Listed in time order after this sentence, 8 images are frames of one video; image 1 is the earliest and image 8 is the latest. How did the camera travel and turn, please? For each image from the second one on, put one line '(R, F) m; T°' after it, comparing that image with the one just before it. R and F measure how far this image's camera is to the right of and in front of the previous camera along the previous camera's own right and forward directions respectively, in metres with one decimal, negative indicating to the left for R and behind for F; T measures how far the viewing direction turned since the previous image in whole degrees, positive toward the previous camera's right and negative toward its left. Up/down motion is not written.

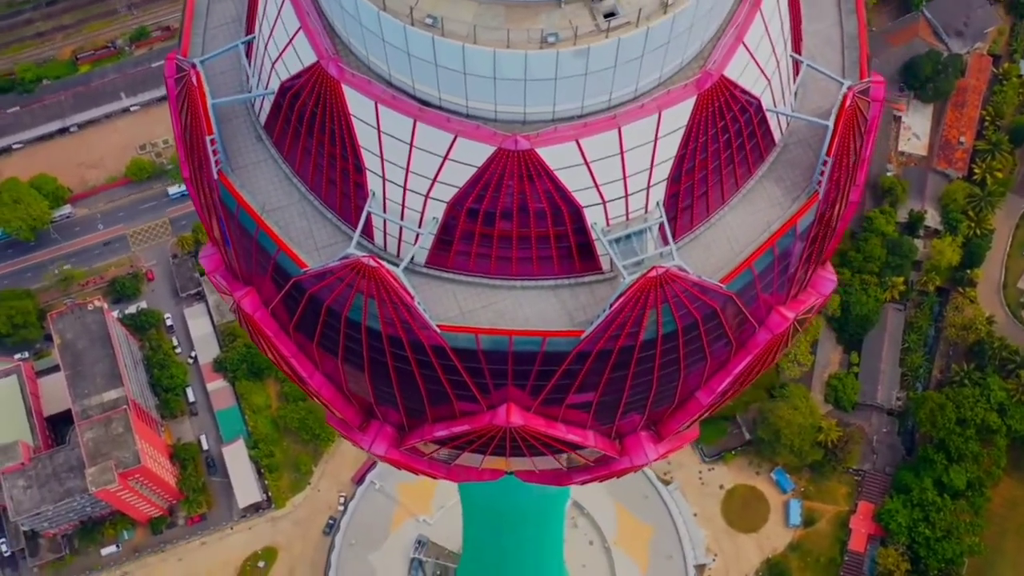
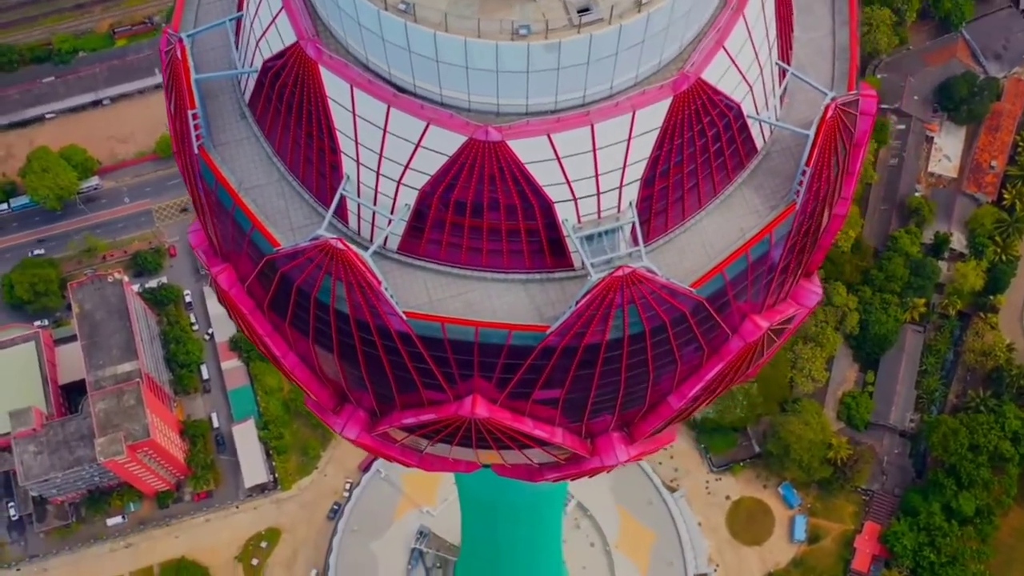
(+1.4, 0.0) m; -1°
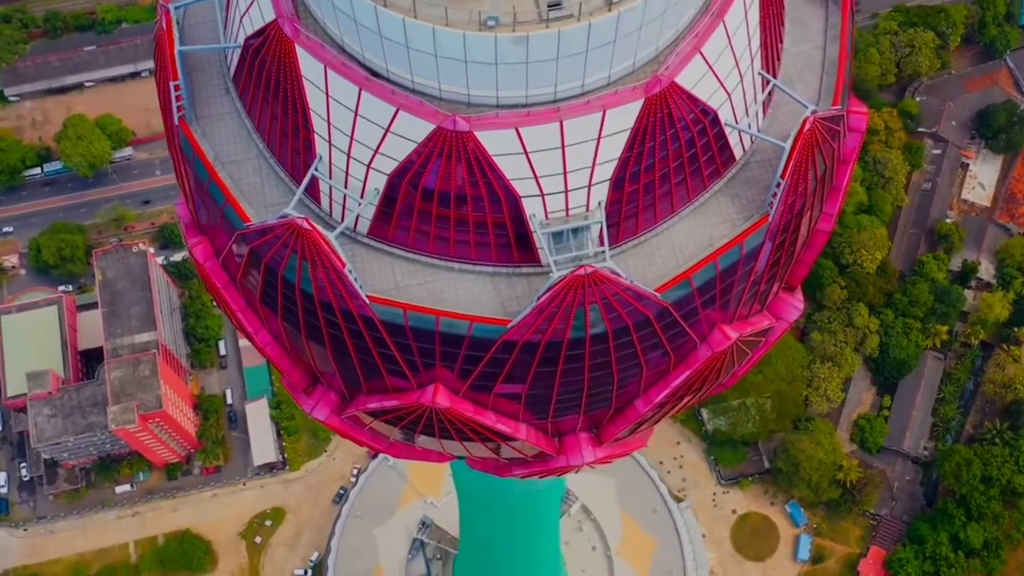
(+1.6, 0.0) m; -1°
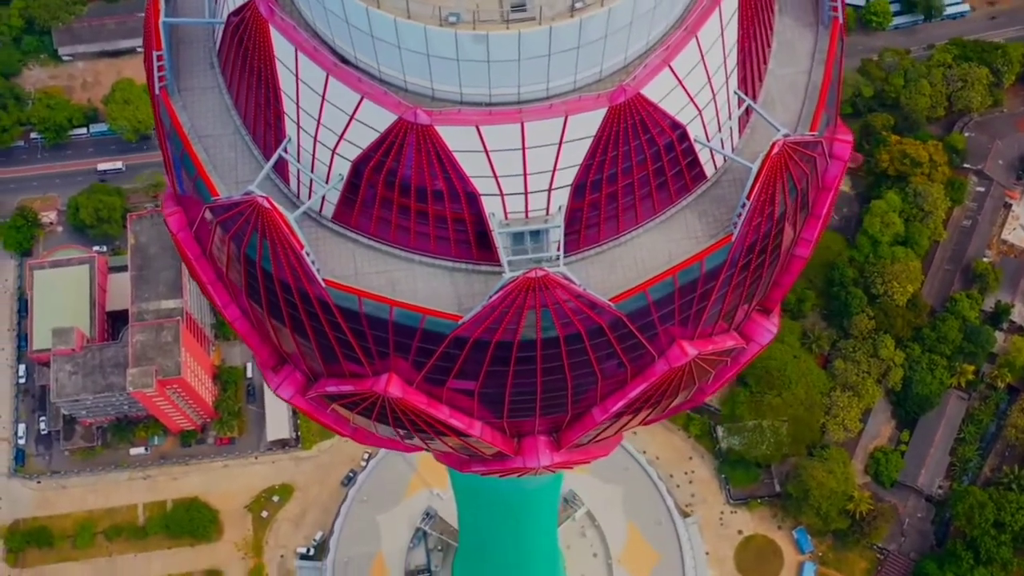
(+2.0, -0.1) m; -1°
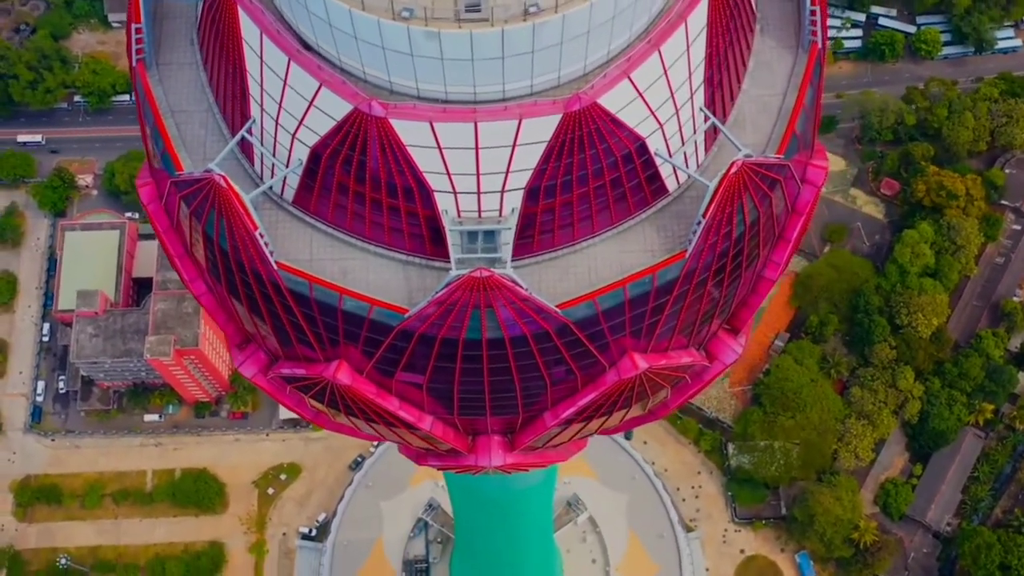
(+2.1, -0.1) m; -1°
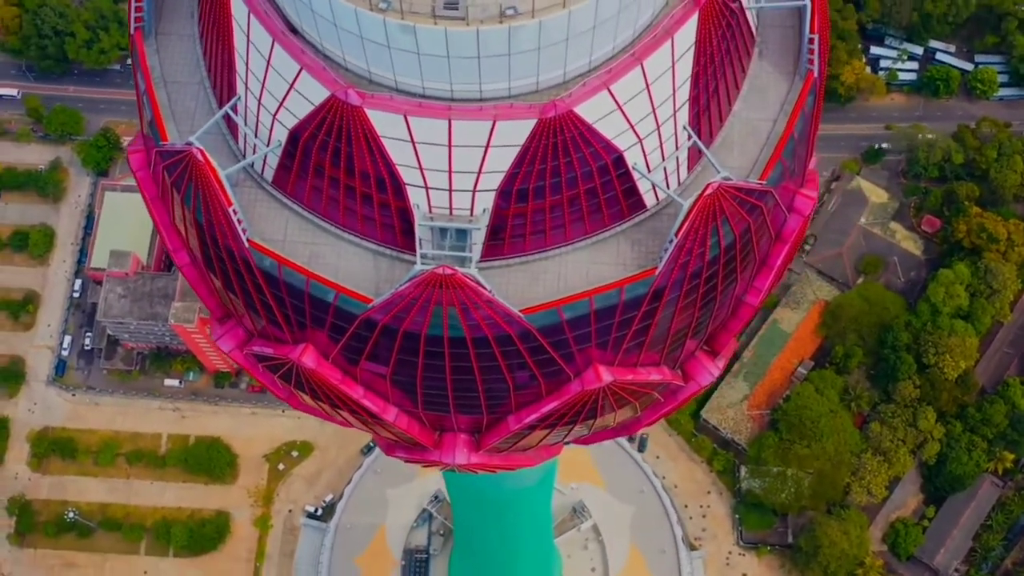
(+1.8, +0.1) m; -2°
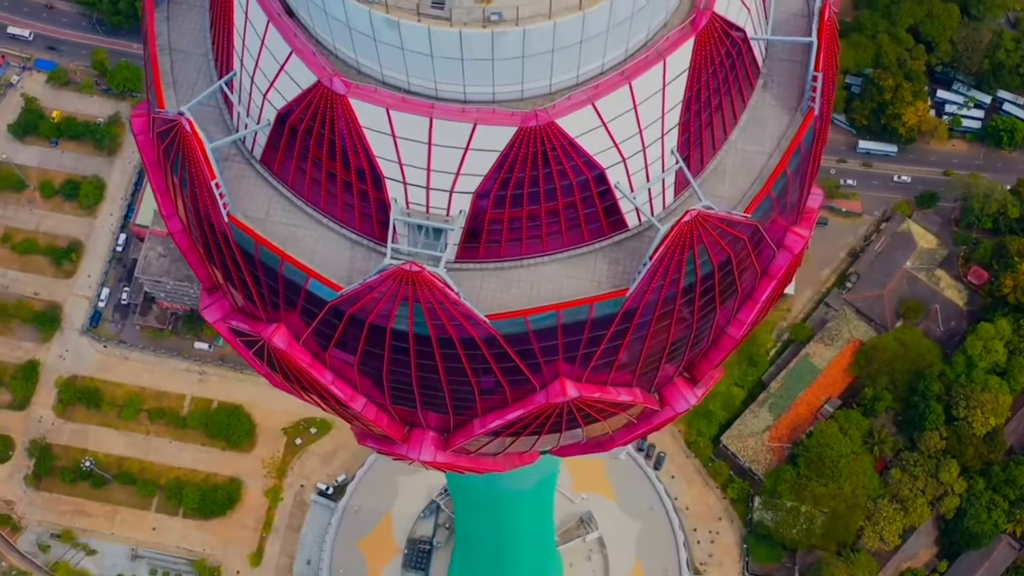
(+1.8, +0.1) m; -2°
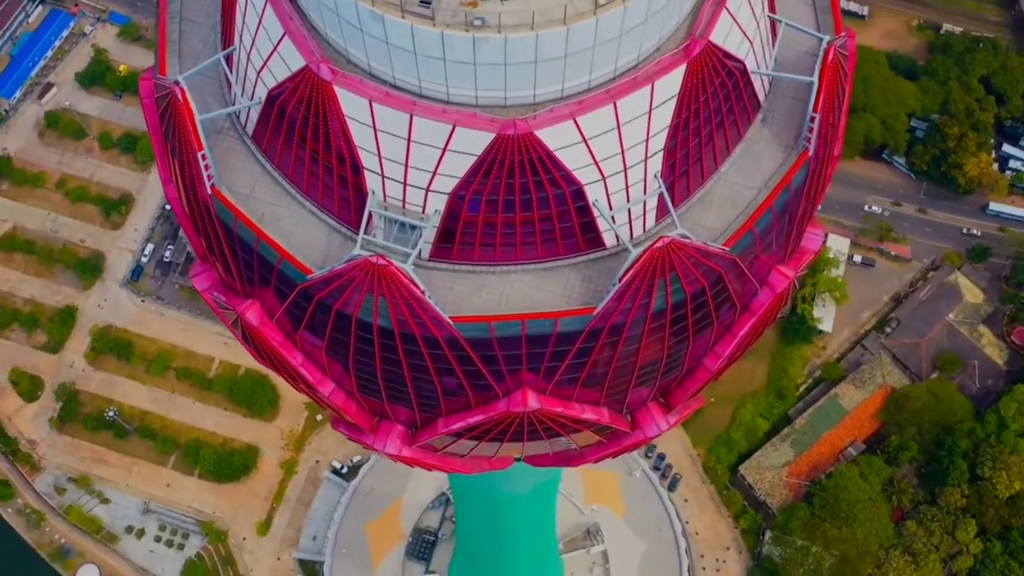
(+1.9, +0.1) m; -2°
